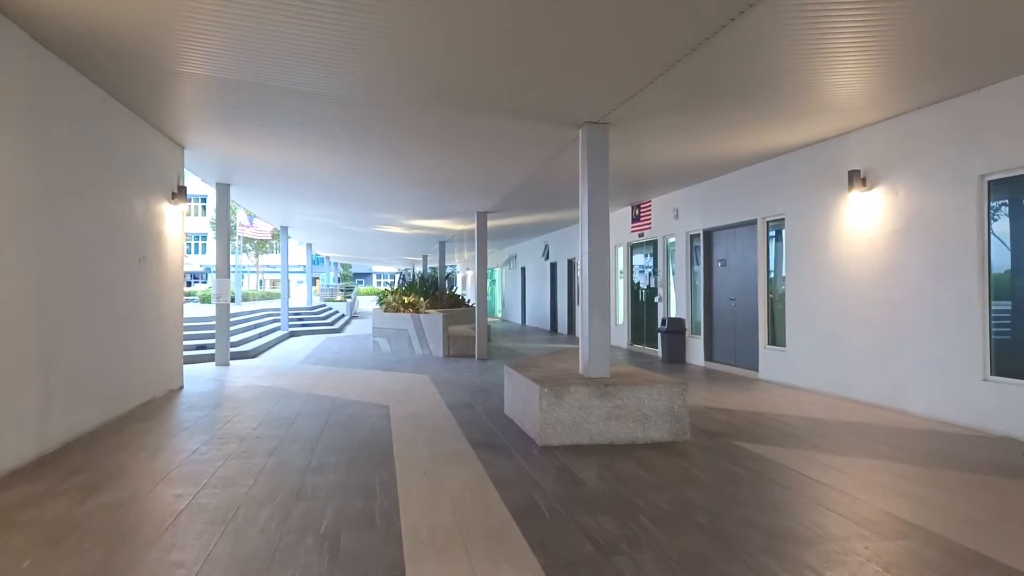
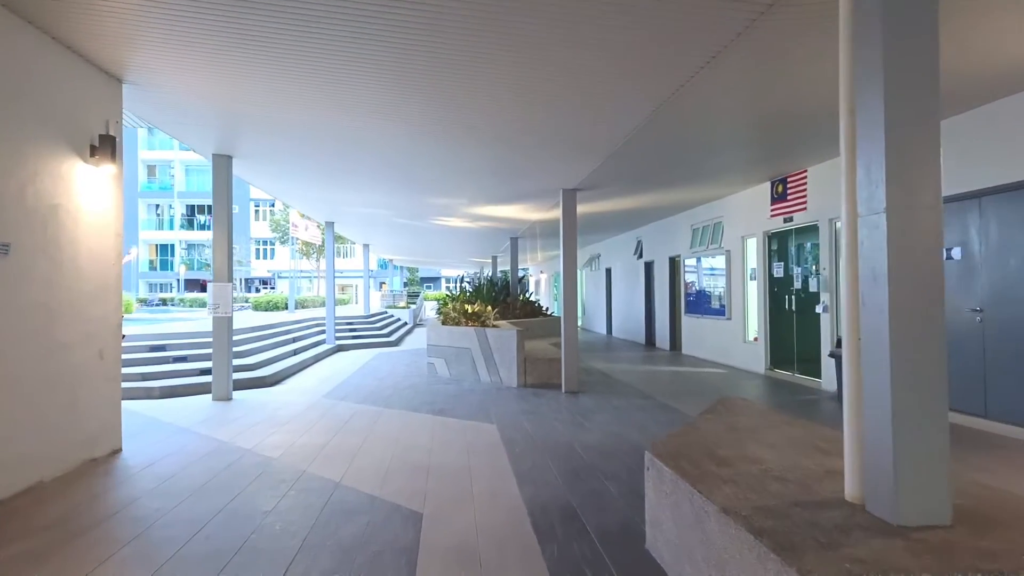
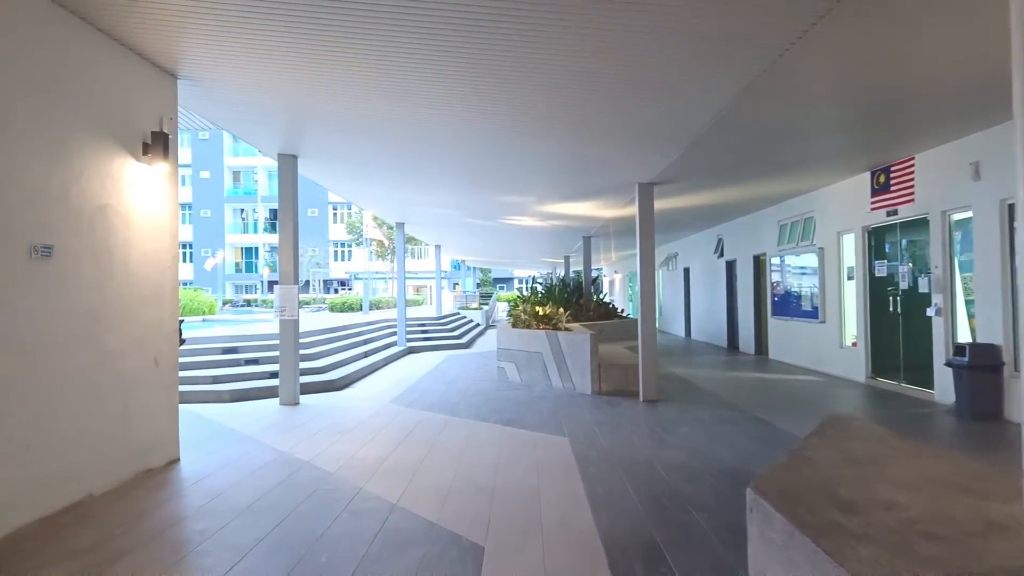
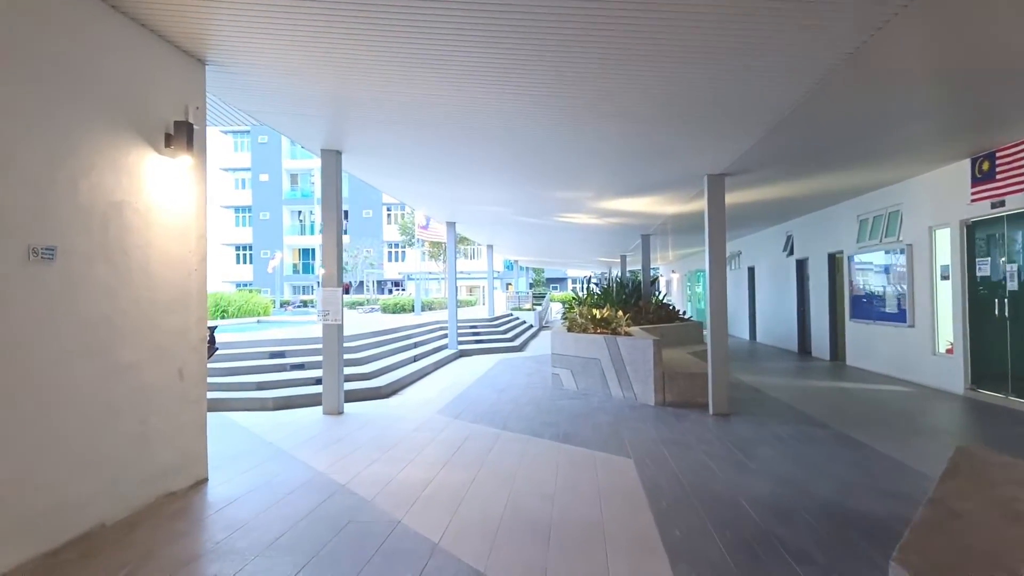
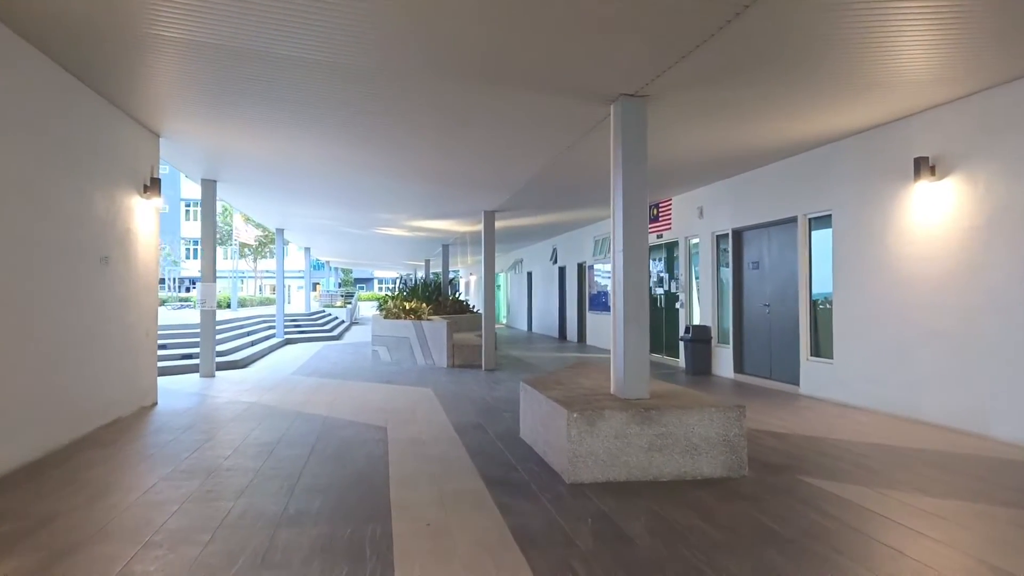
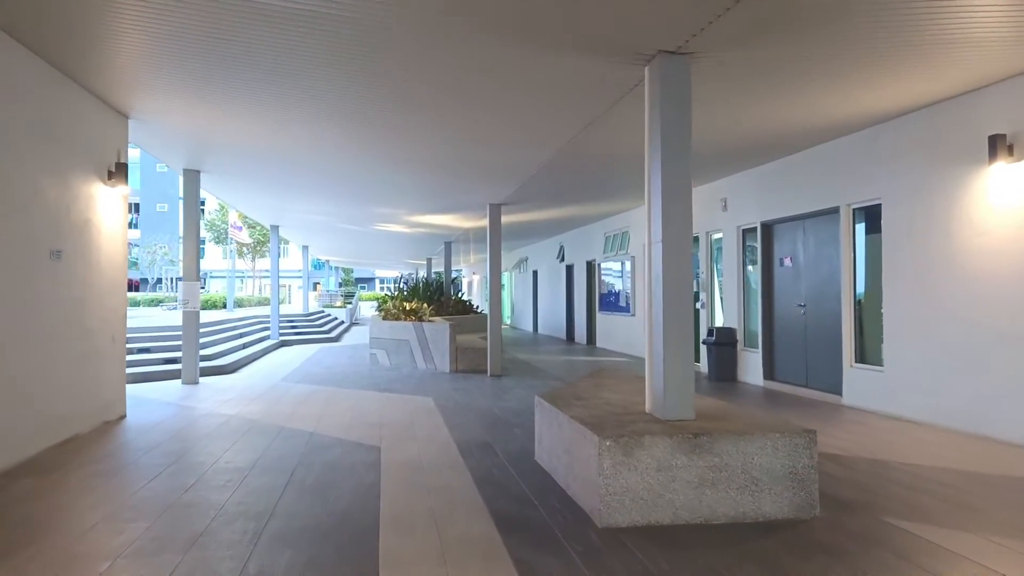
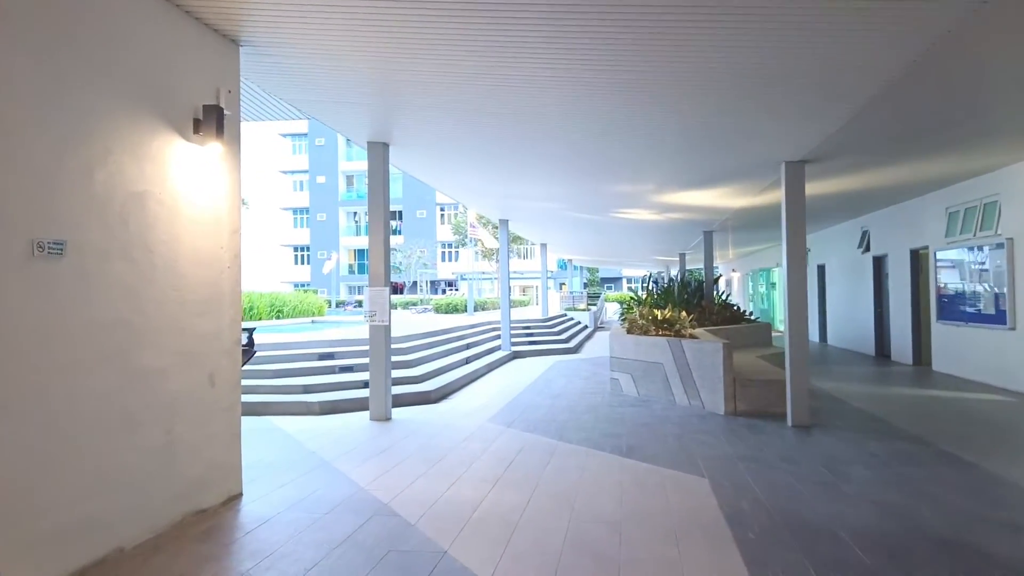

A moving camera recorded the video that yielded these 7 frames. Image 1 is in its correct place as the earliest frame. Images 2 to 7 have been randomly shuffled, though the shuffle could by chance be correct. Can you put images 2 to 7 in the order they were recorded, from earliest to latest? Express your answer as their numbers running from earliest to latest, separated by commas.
5, 6, 2, 3, 4, 7
